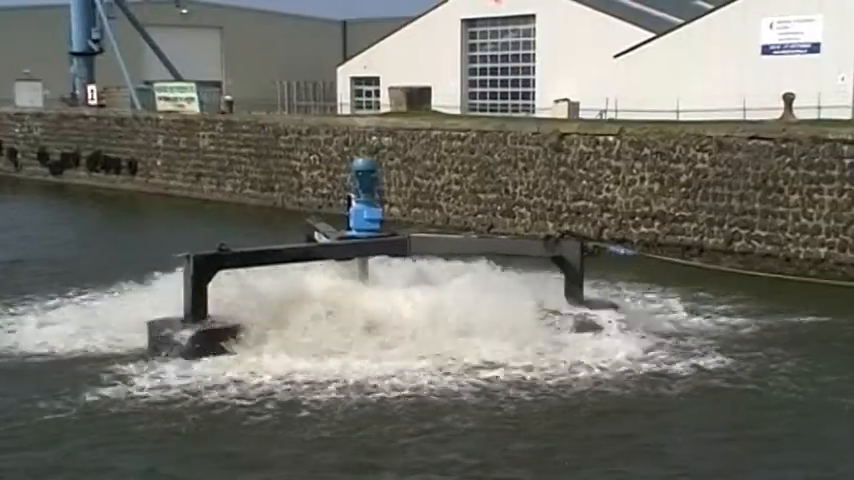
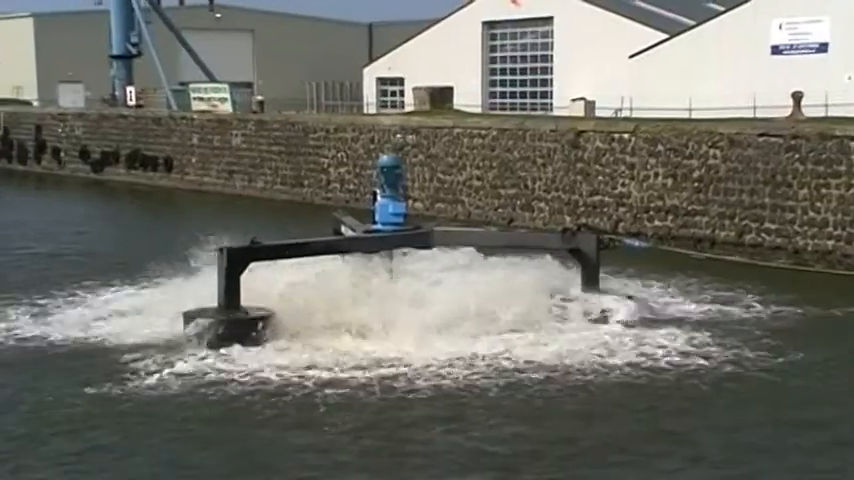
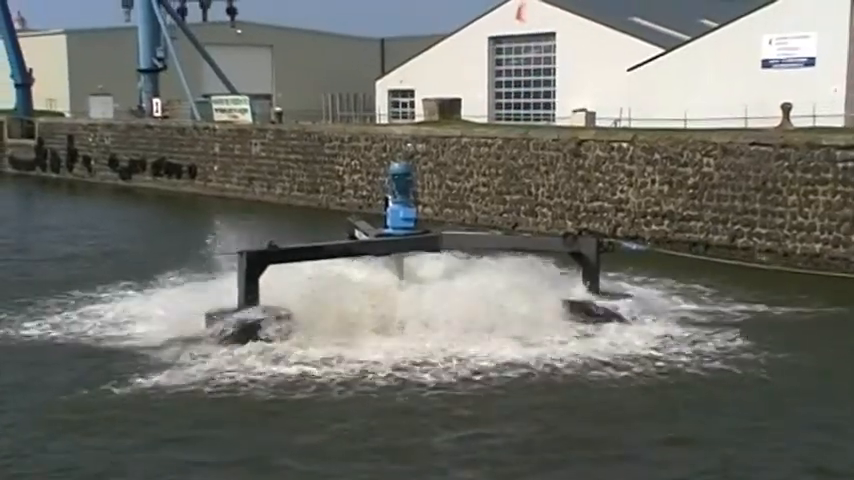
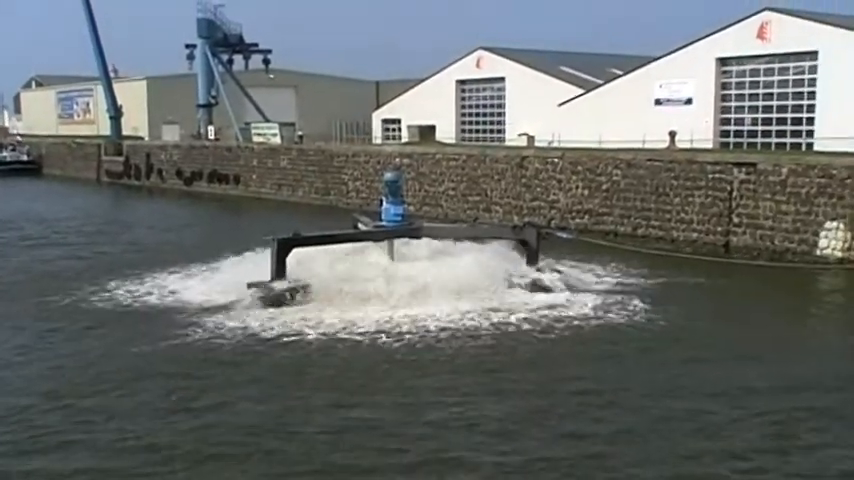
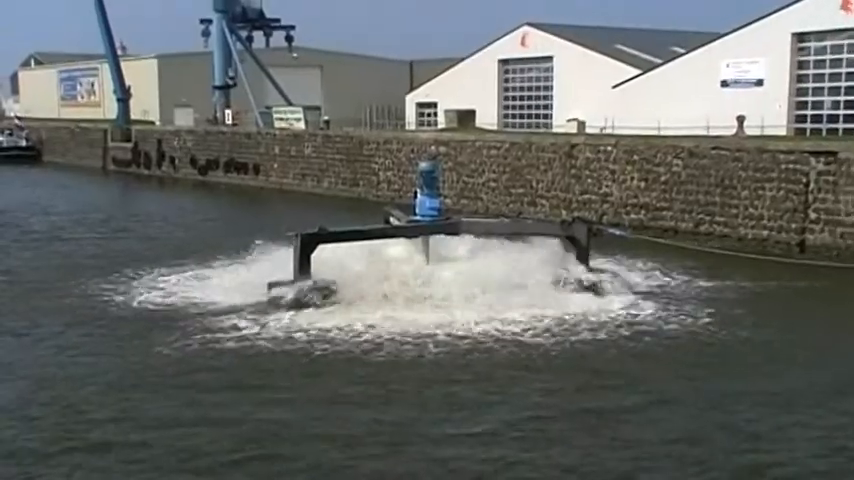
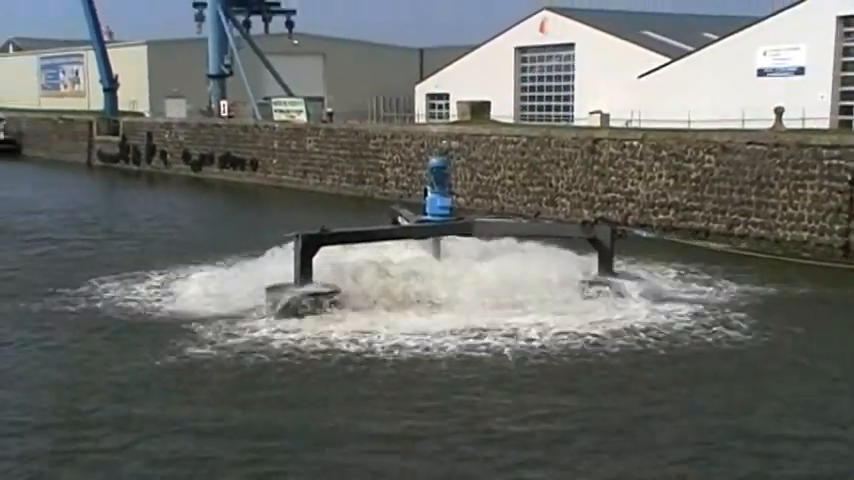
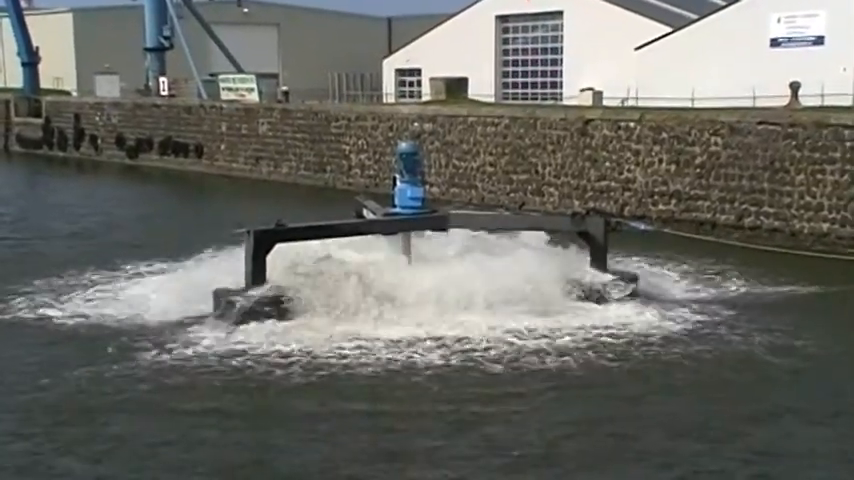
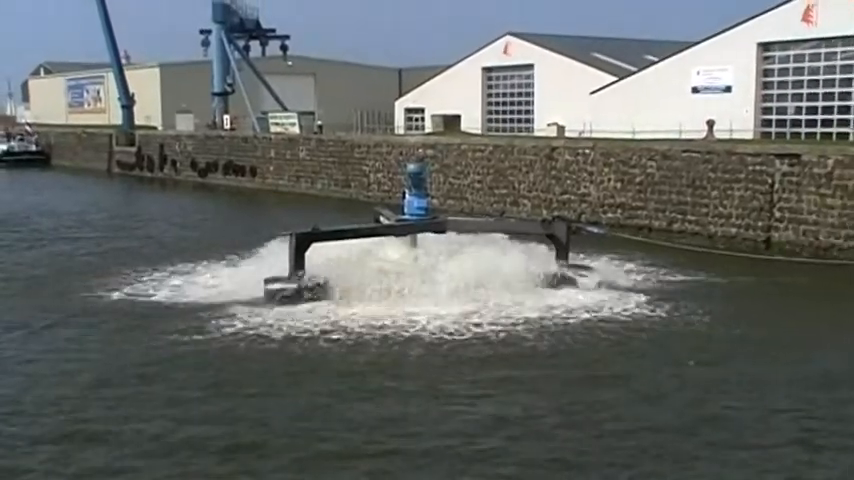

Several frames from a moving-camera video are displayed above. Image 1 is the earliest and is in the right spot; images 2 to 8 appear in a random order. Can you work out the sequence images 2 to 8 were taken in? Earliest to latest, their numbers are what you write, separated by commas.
2, 3, 7, 6, 5, 8, 4
